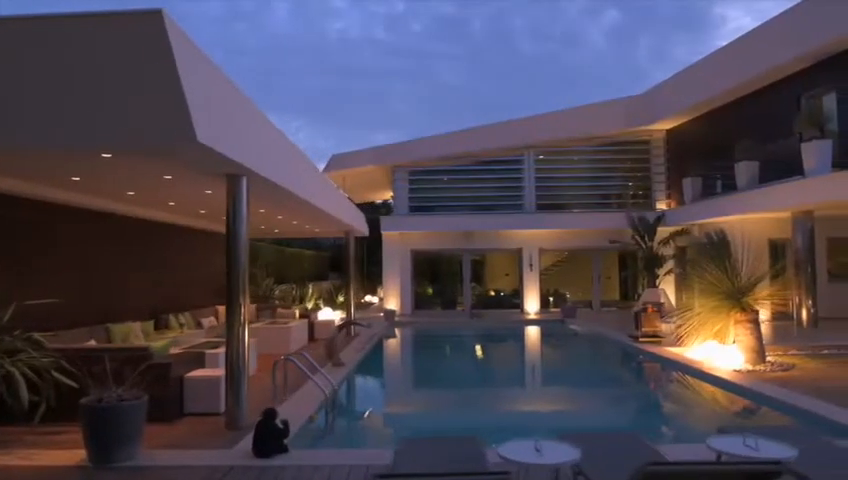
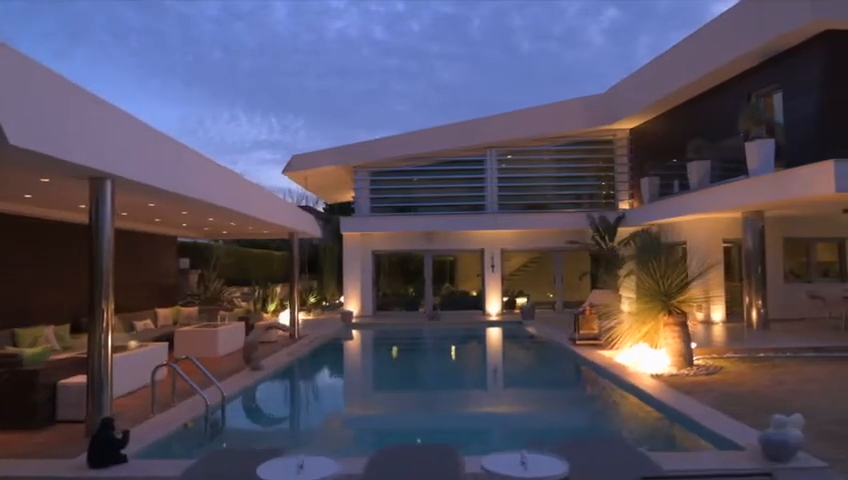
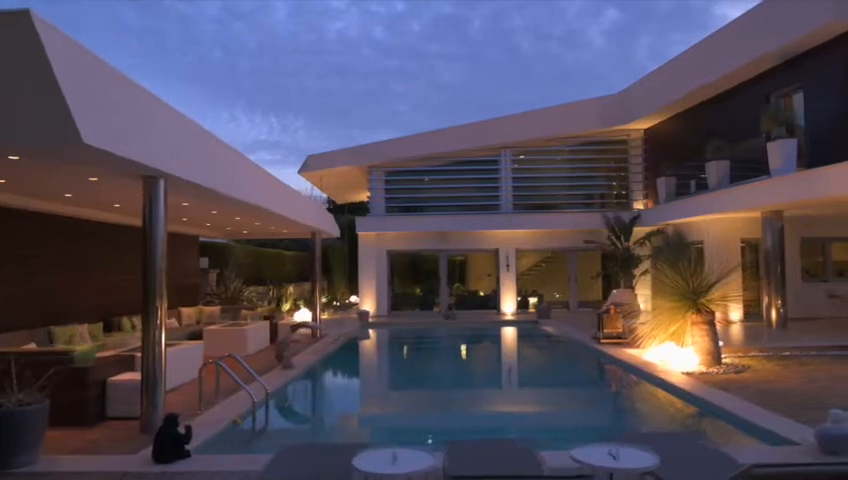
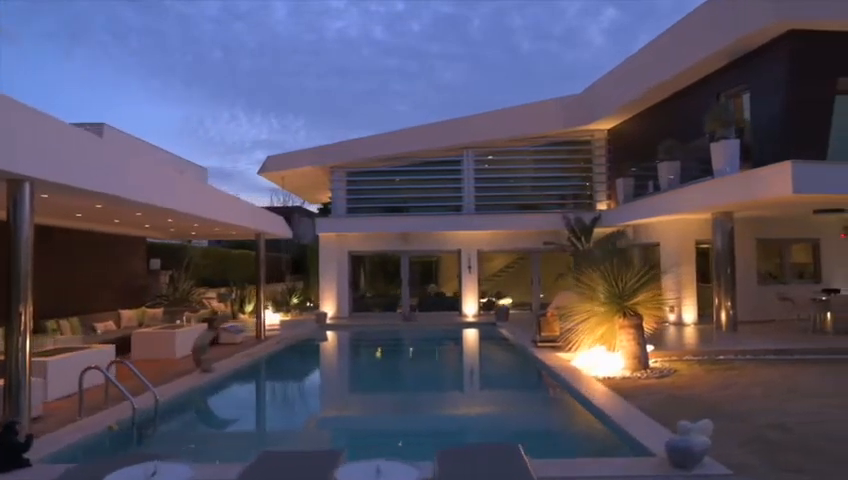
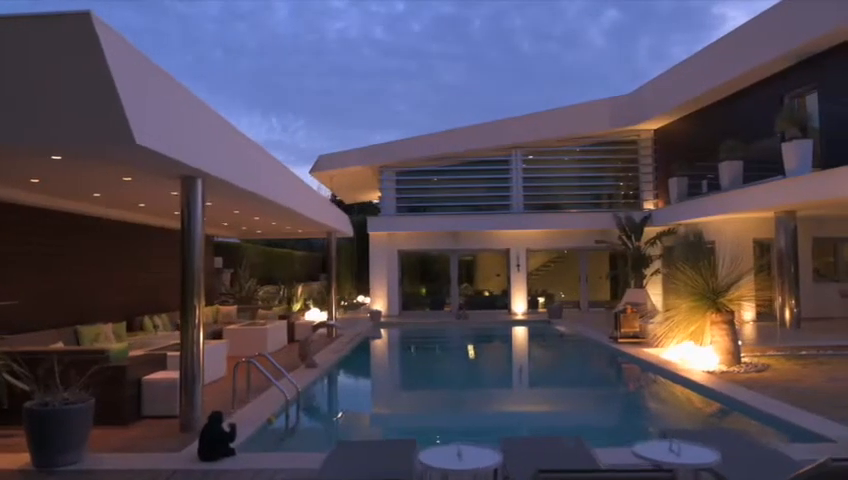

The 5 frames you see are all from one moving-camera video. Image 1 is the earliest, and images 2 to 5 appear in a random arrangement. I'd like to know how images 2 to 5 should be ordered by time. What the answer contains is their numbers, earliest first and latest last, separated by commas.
5, 3, 2, 4
